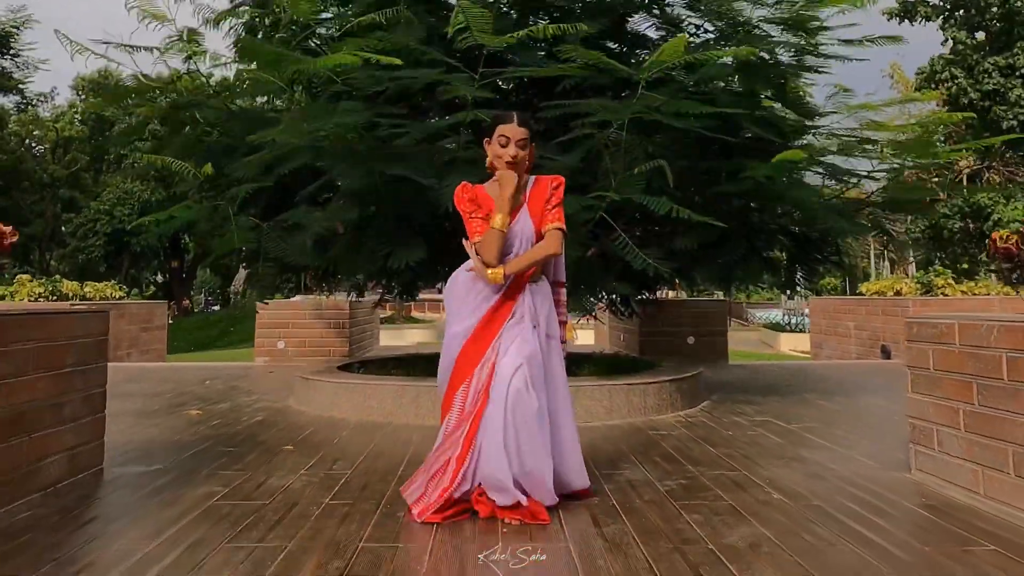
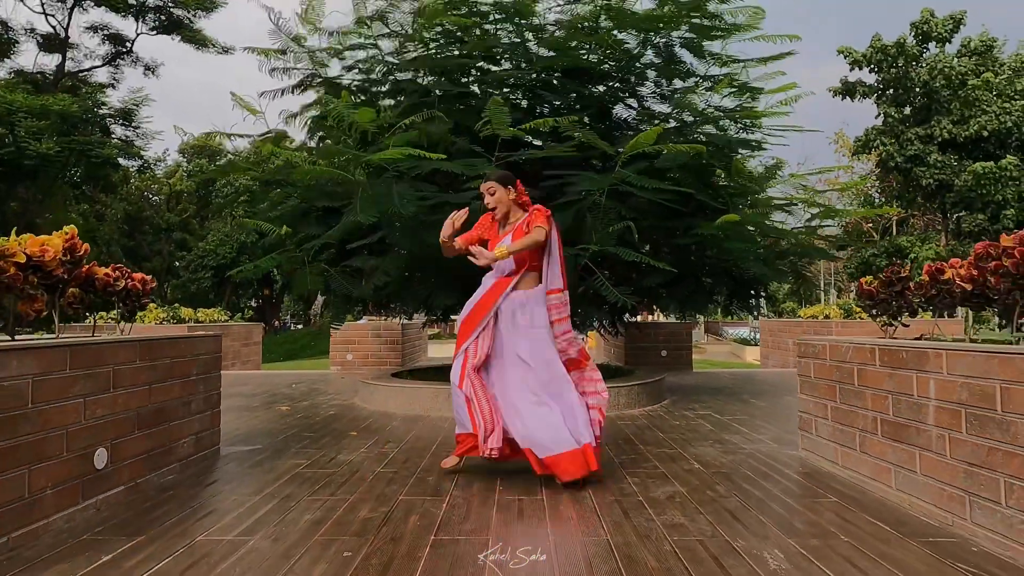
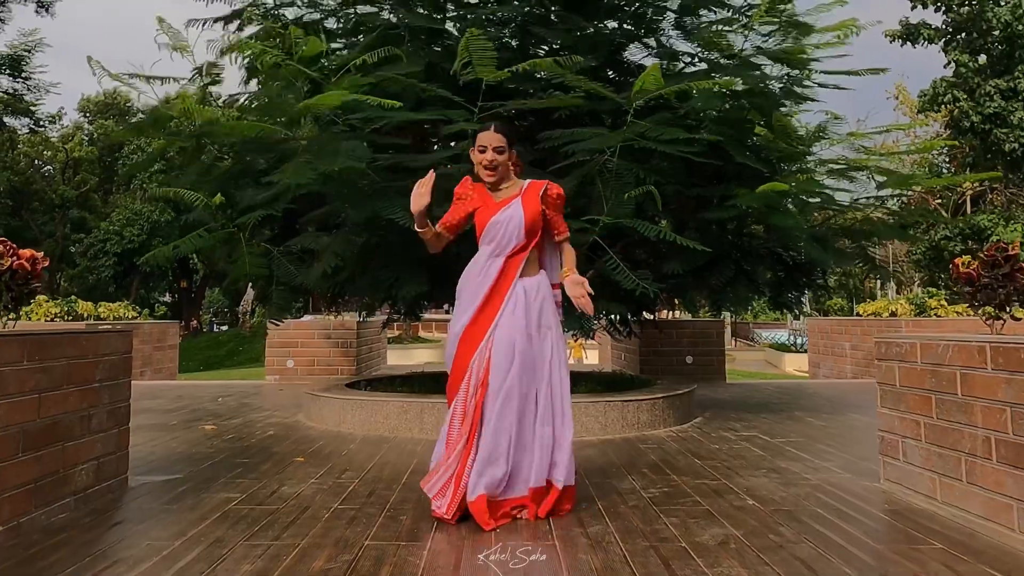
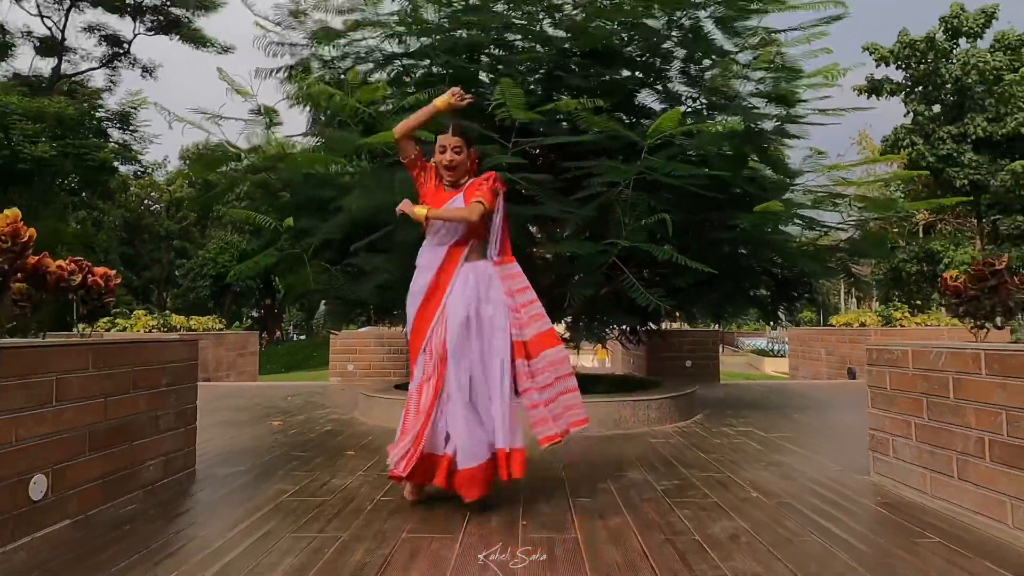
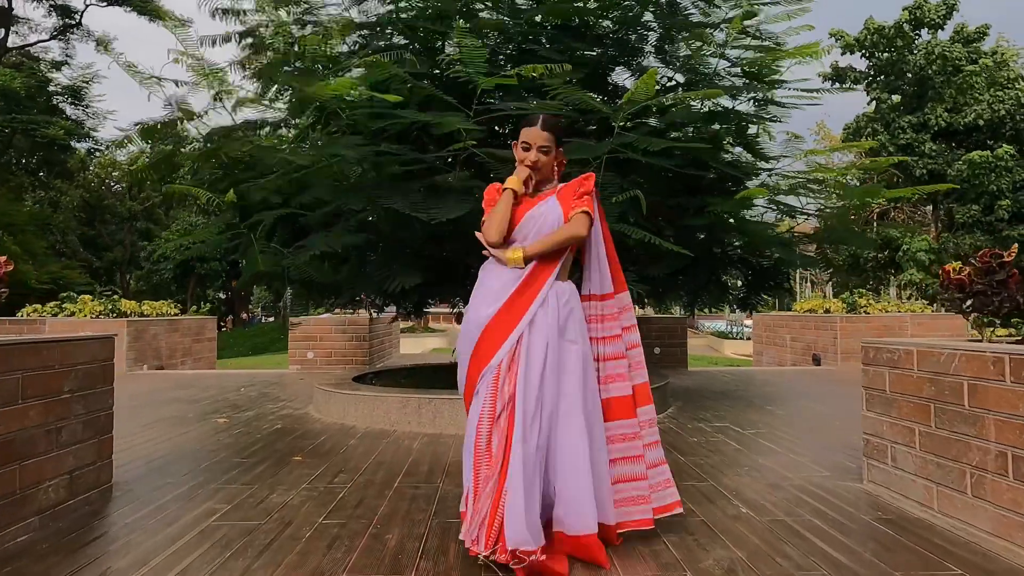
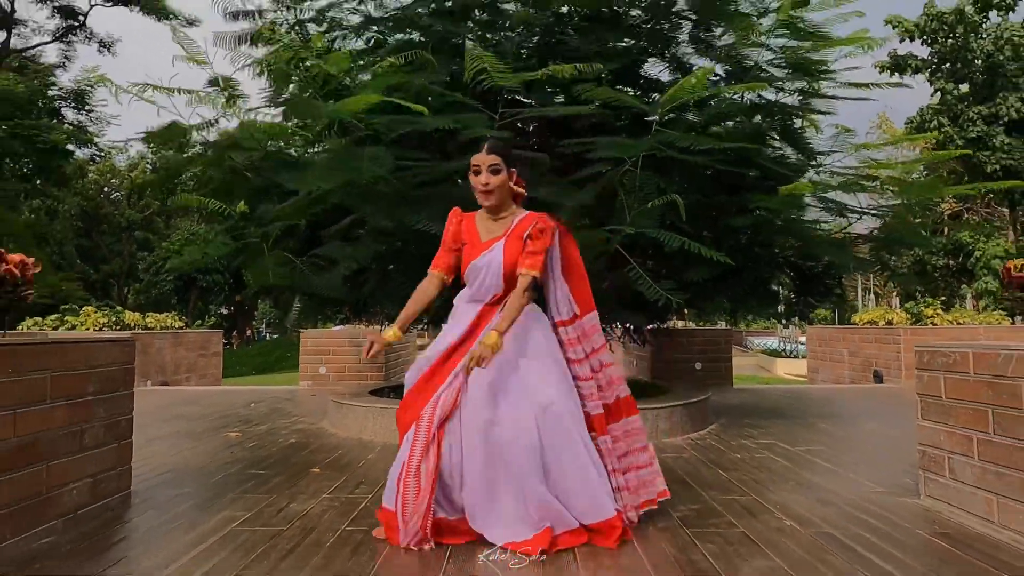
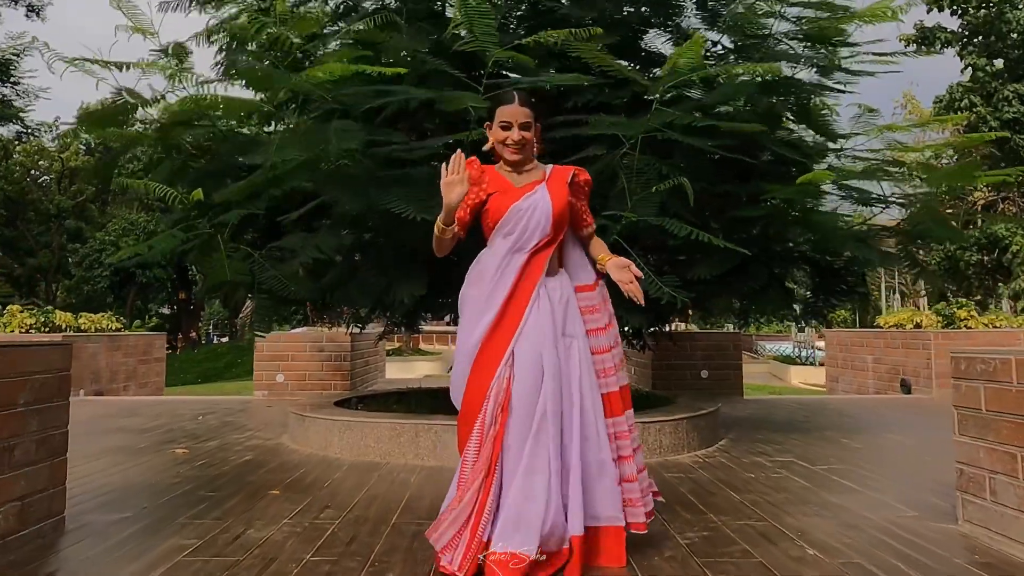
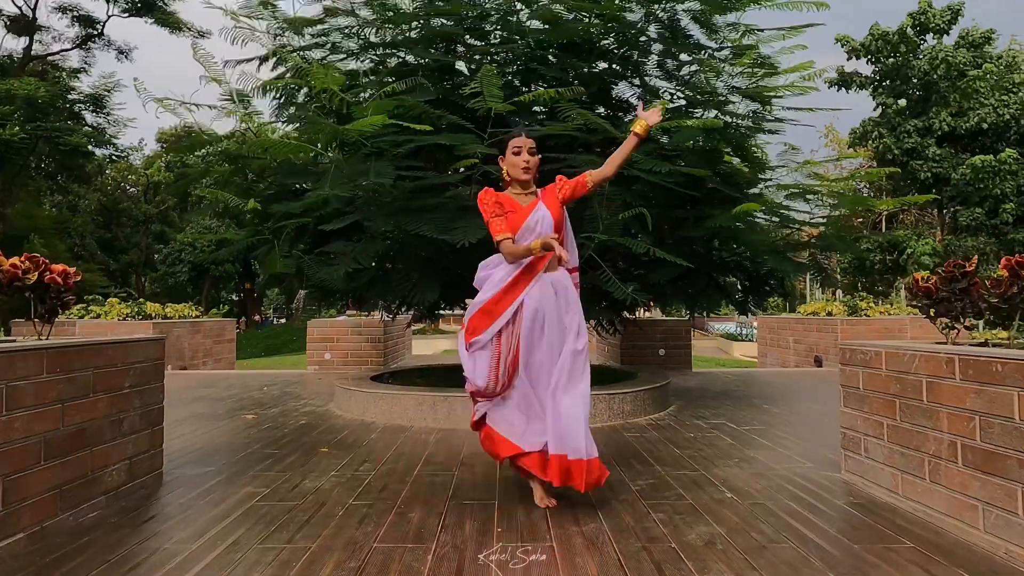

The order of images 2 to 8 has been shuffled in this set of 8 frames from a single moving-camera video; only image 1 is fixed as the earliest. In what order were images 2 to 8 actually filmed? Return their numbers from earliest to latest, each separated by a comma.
3, 7, 6, 4, 2, 8, 5
